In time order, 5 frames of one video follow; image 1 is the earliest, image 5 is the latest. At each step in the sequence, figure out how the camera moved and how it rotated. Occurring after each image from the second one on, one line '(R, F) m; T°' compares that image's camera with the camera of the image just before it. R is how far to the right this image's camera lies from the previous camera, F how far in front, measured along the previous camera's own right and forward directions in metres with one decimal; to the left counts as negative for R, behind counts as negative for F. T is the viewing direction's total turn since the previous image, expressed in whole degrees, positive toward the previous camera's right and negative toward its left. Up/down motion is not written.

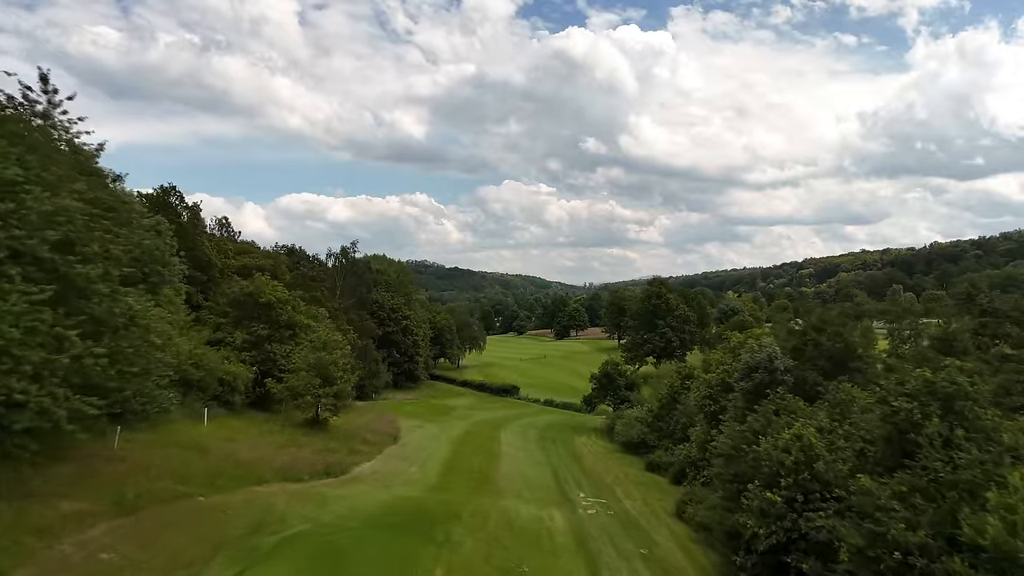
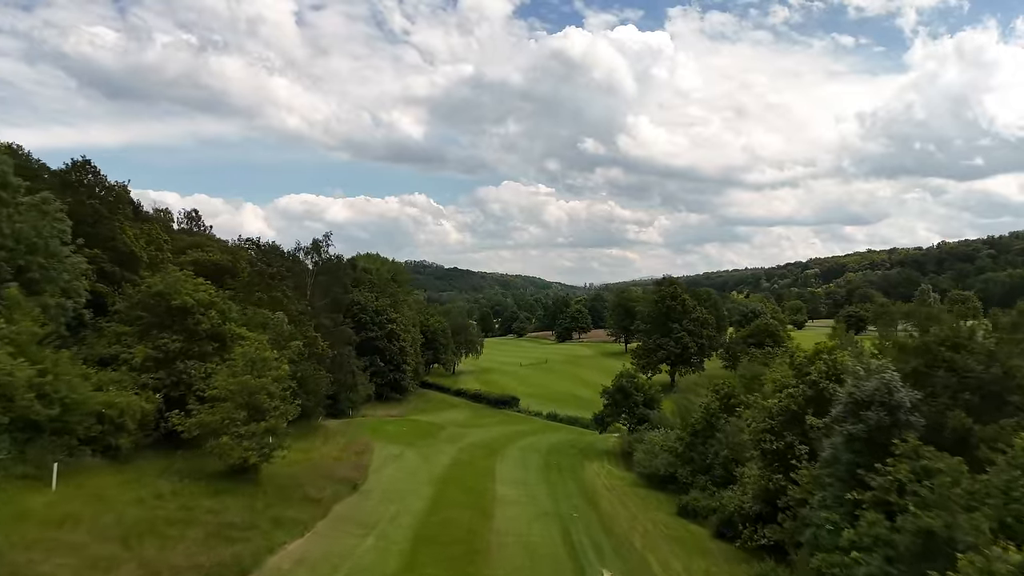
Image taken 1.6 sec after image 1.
(+0.1, +8.5) m; 0°
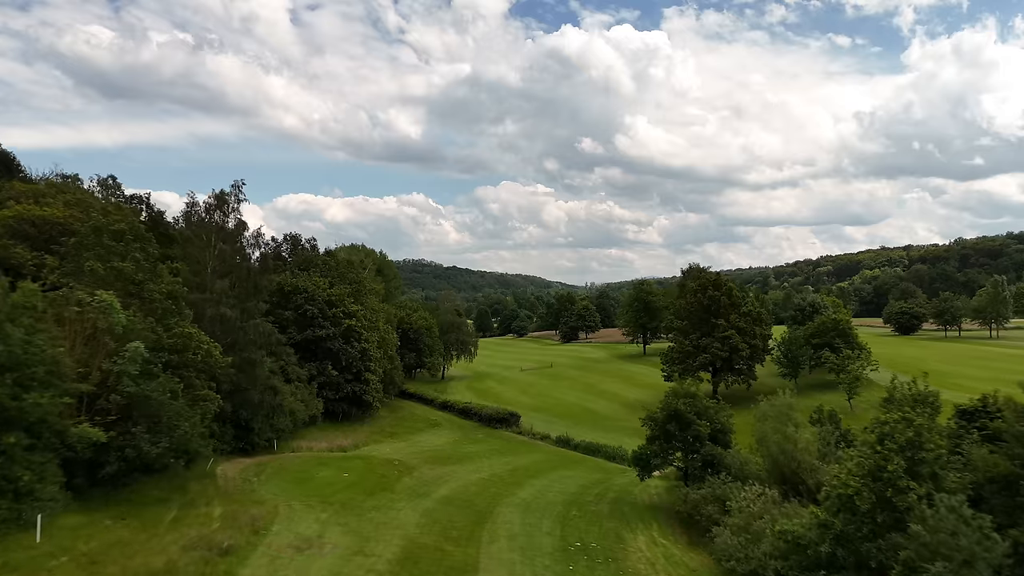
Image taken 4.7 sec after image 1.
(+0.1, +17.0) m; 0°
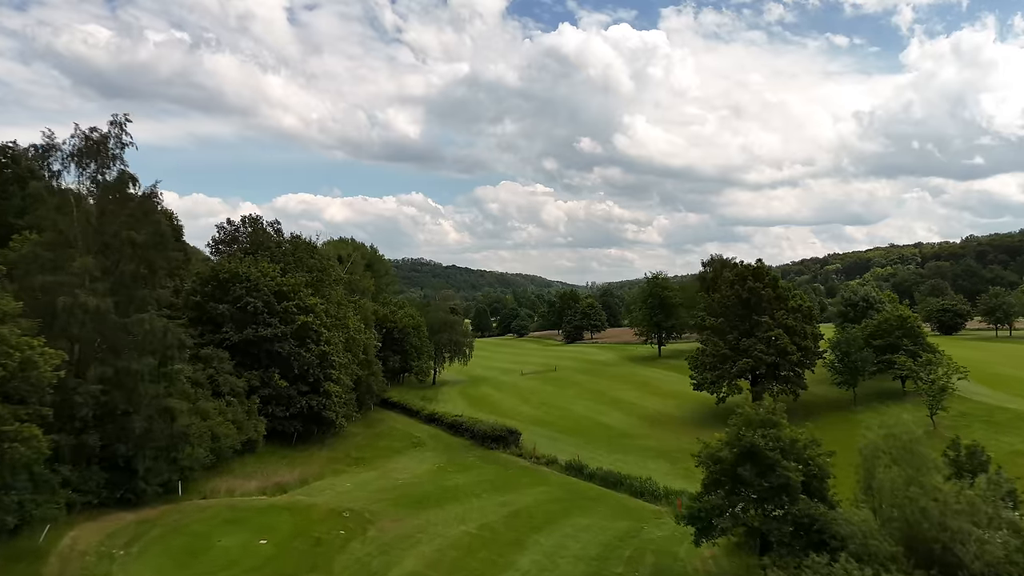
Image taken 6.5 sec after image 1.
(+0.1, +10.6) m; 0°
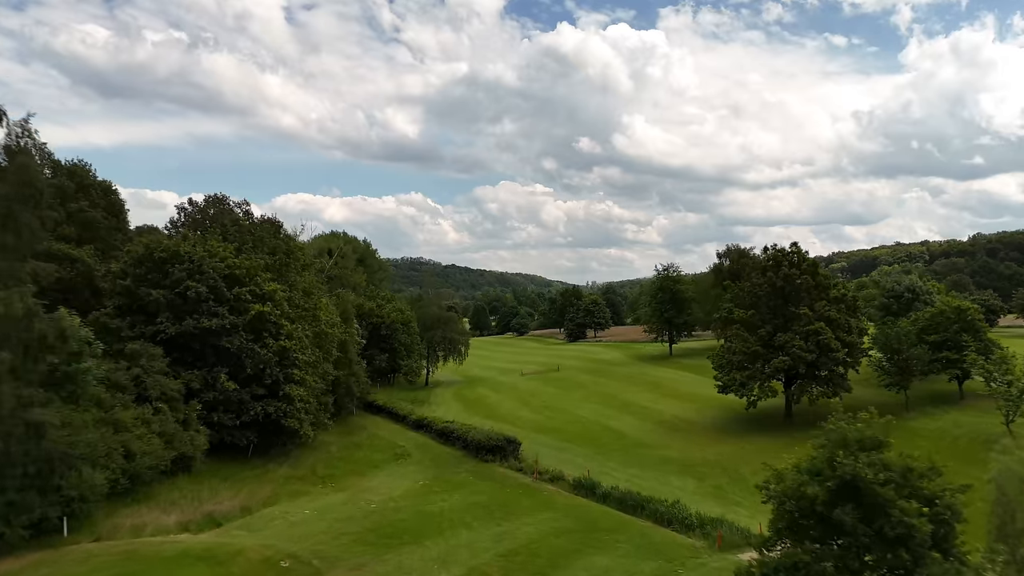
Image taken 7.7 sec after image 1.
(+0.1, +6.8) m; 0°
